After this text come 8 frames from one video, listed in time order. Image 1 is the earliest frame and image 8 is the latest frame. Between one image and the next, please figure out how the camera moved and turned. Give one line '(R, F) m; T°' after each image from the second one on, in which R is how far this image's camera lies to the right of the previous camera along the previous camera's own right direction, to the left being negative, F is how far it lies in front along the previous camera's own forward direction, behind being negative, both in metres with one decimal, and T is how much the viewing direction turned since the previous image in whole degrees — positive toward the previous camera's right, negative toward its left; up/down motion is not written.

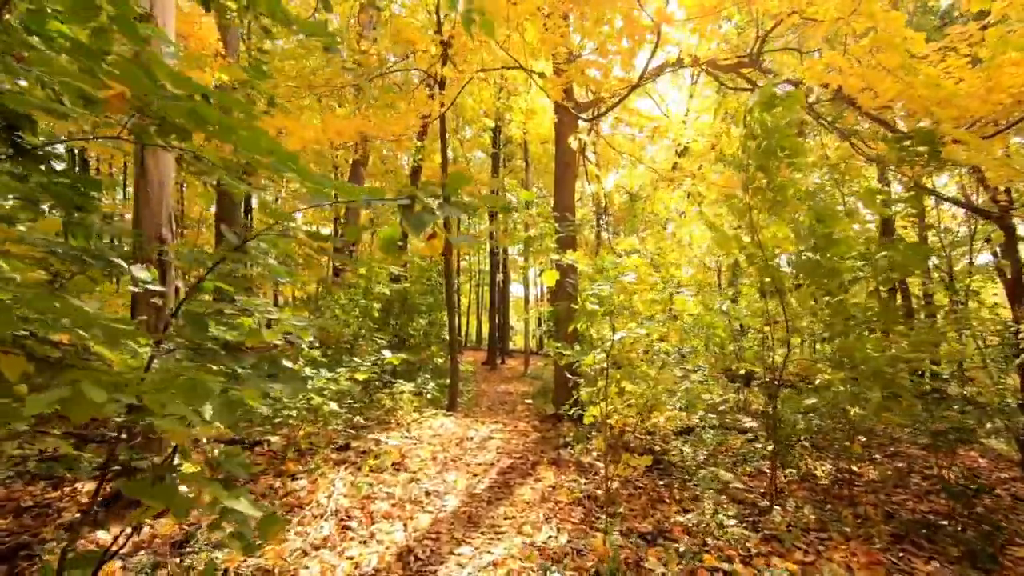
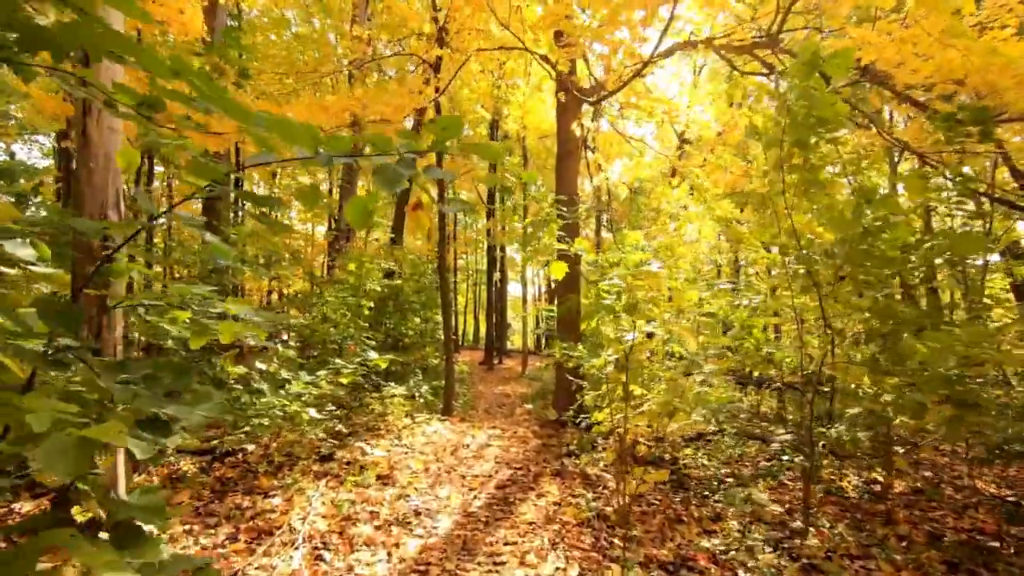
(0.0, +0.4) m; 0°
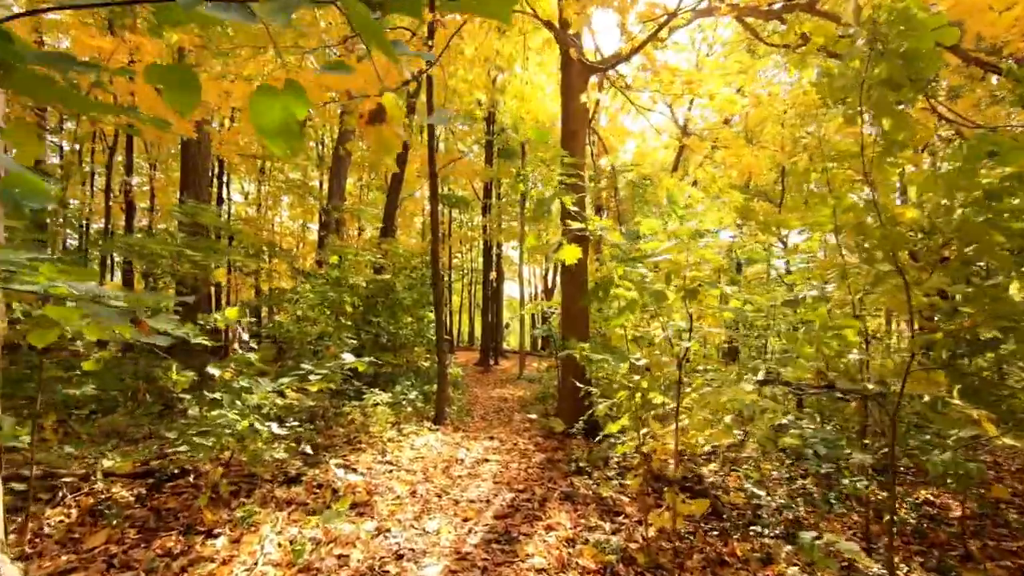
(0.0, +0.7) m; 0°
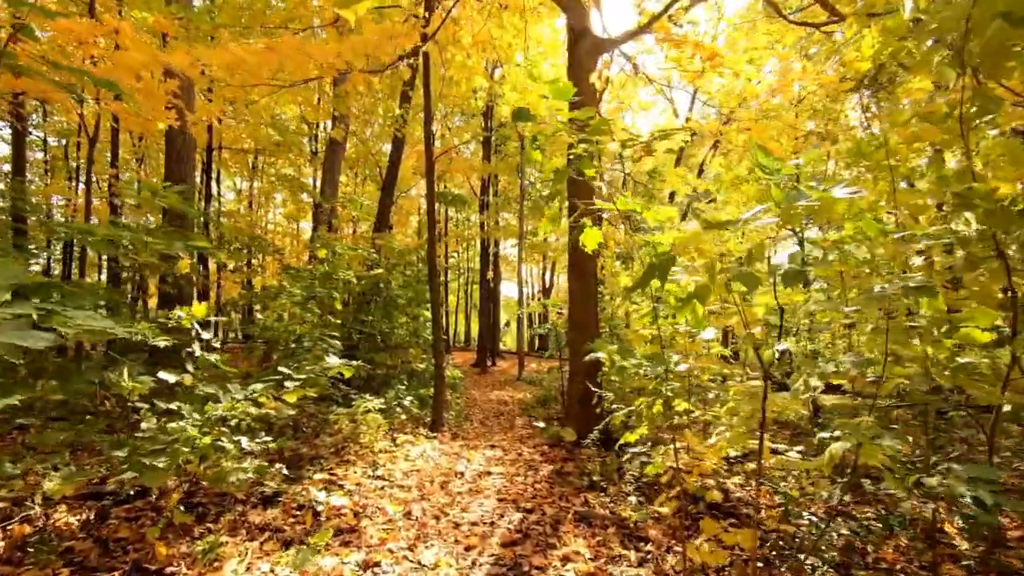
(-0.1, +0.5) m; 0°
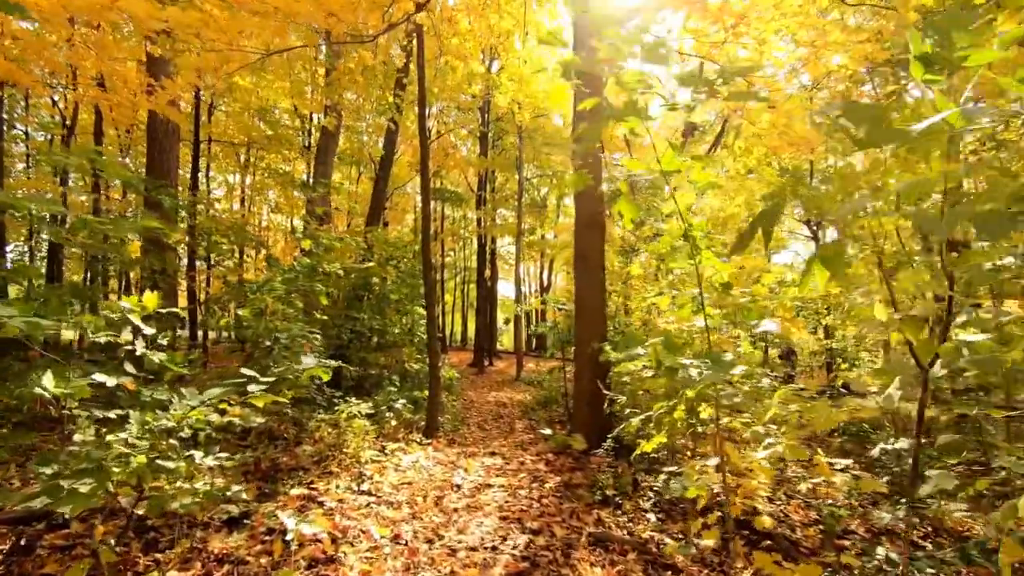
(0.0, +0.5) m; 0°
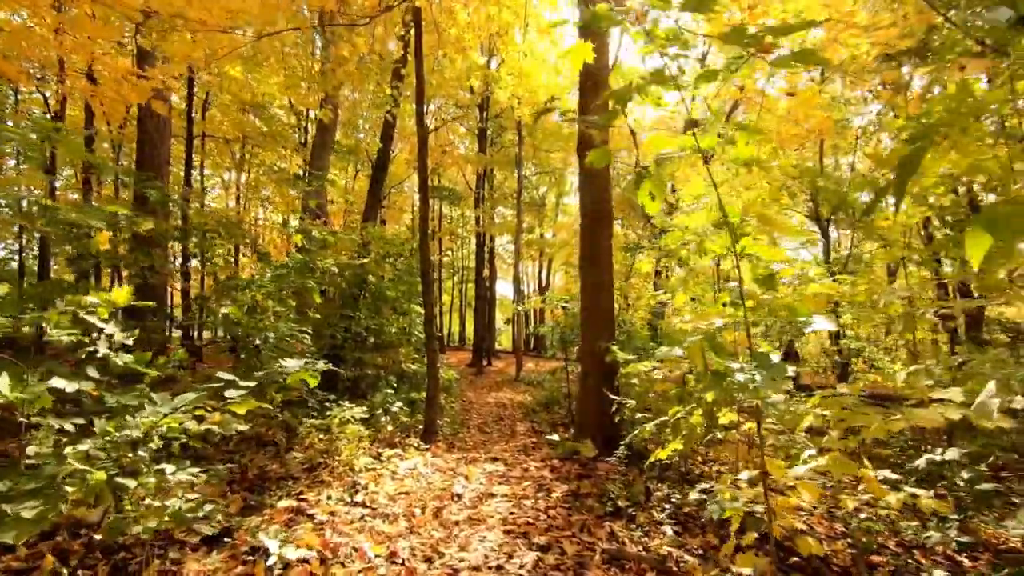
(0.0, +0.3) m; 0°
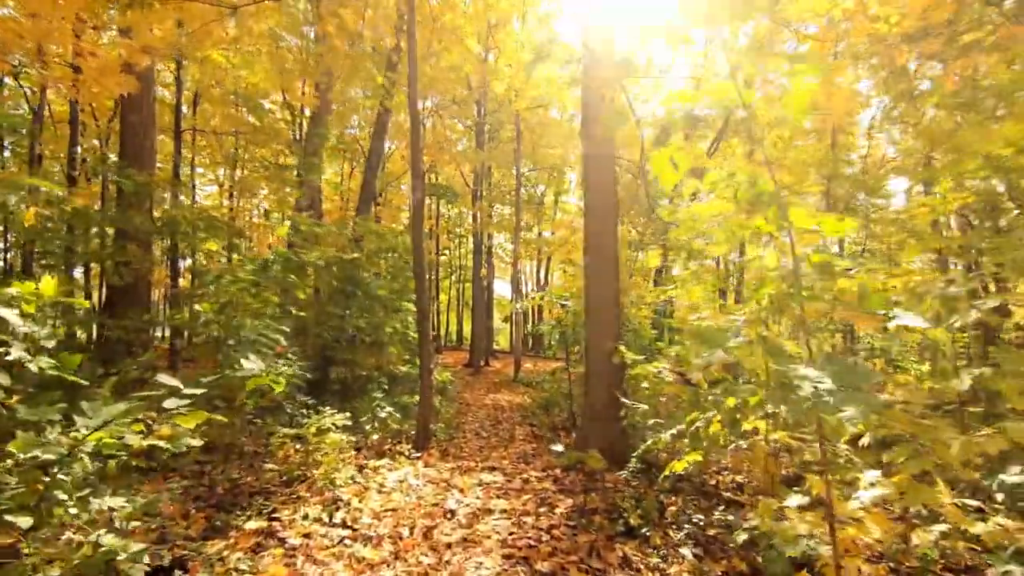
(0.0, +0.4) m; 0°
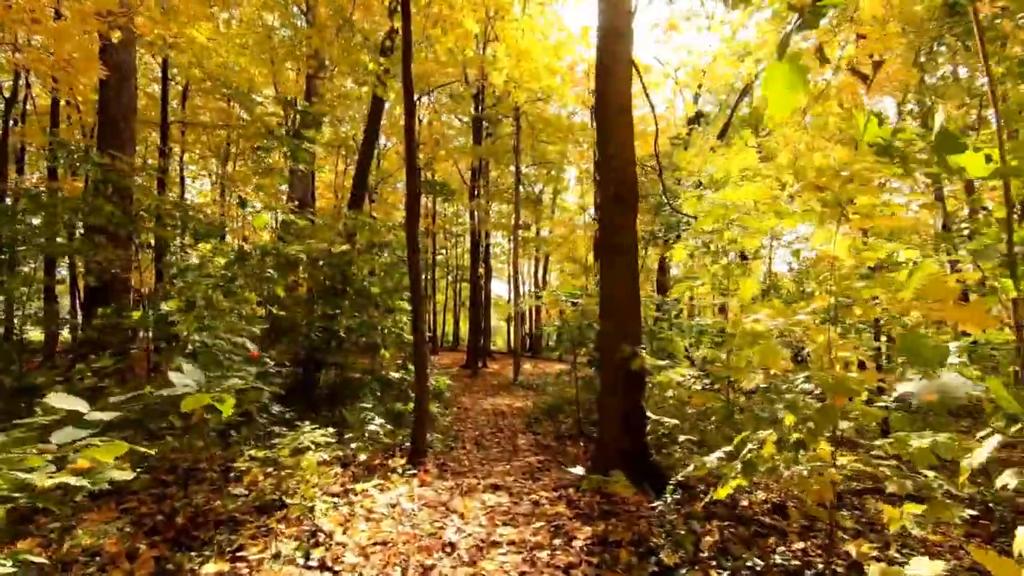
(-0.1, +0.5) m; 0°
